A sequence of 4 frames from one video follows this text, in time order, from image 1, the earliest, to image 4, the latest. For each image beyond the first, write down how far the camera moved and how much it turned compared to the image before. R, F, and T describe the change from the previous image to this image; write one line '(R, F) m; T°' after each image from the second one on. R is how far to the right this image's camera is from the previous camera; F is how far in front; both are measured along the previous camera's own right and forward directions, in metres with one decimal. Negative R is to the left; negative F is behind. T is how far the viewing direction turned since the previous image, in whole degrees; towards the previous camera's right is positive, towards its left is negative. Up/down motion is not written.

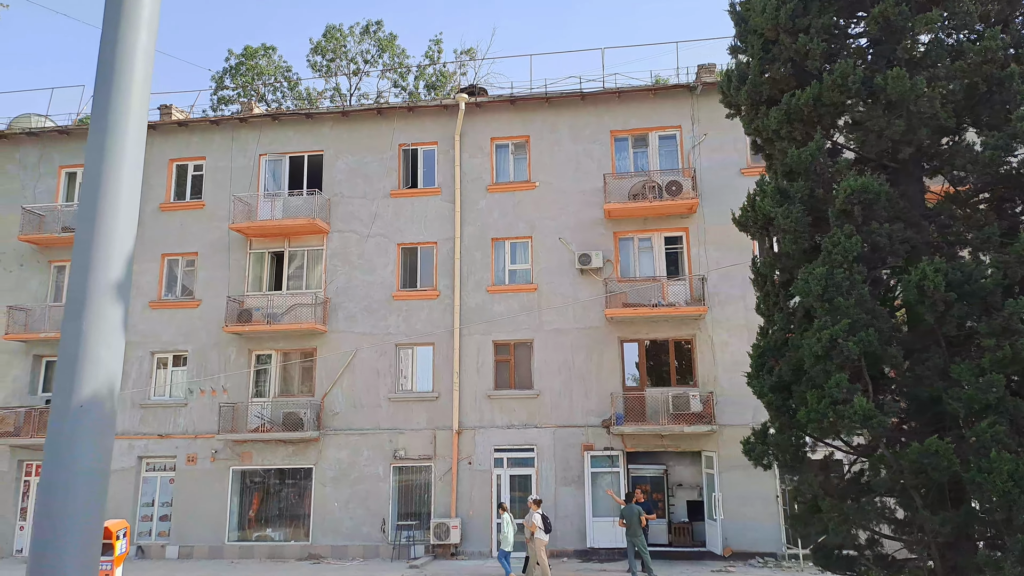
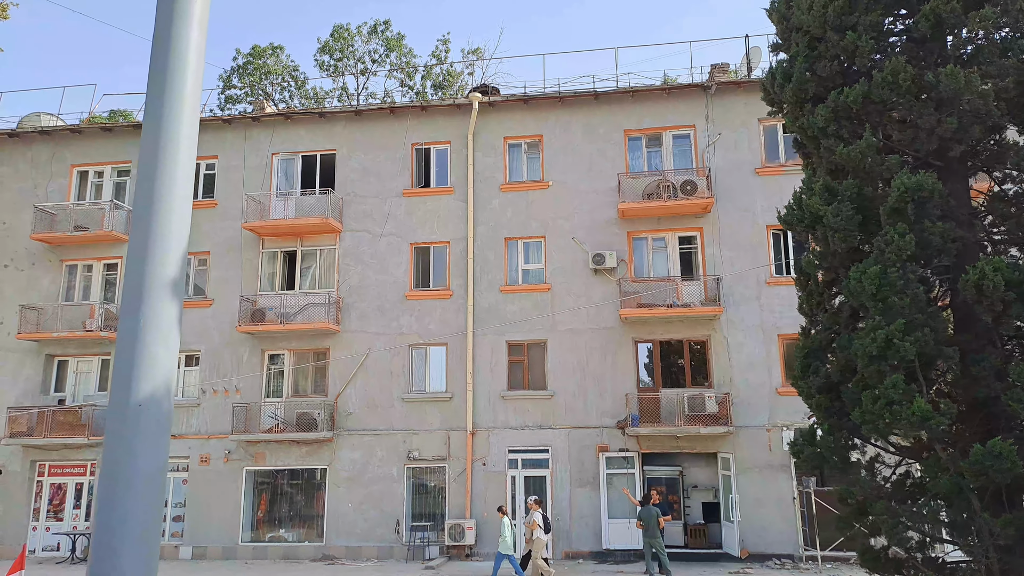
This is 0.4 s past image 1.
(-0.3, +0.1) m; 0°
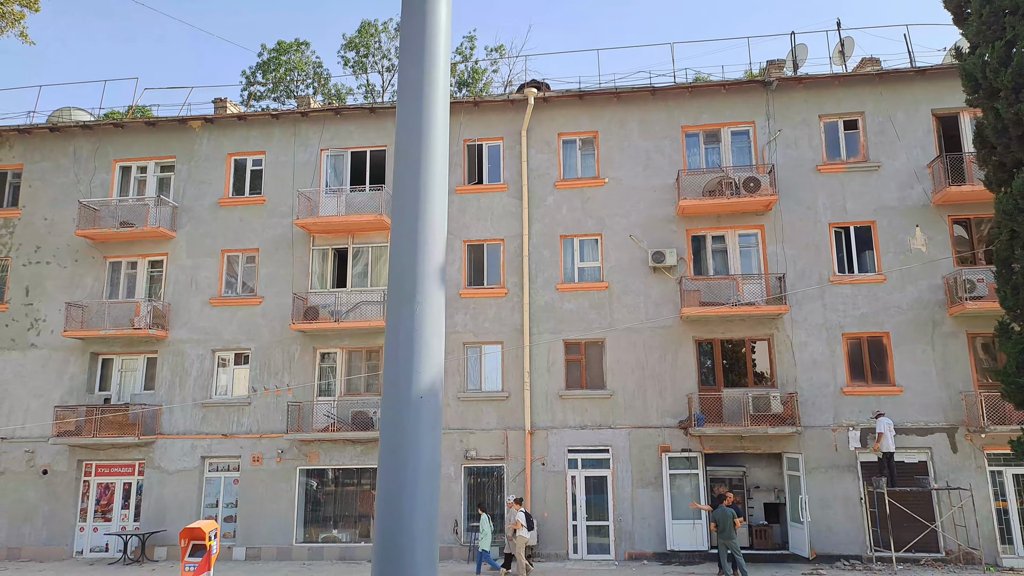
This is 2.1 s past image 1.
(-1.4, +0.3) m; 0°
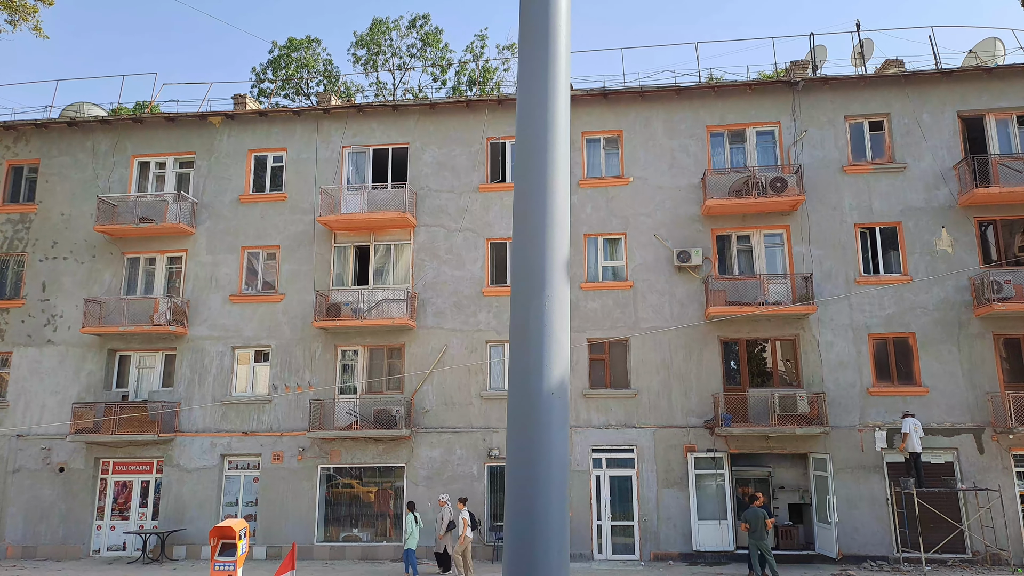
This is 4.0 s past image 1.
(-0.7, +0.1) m; 0°
